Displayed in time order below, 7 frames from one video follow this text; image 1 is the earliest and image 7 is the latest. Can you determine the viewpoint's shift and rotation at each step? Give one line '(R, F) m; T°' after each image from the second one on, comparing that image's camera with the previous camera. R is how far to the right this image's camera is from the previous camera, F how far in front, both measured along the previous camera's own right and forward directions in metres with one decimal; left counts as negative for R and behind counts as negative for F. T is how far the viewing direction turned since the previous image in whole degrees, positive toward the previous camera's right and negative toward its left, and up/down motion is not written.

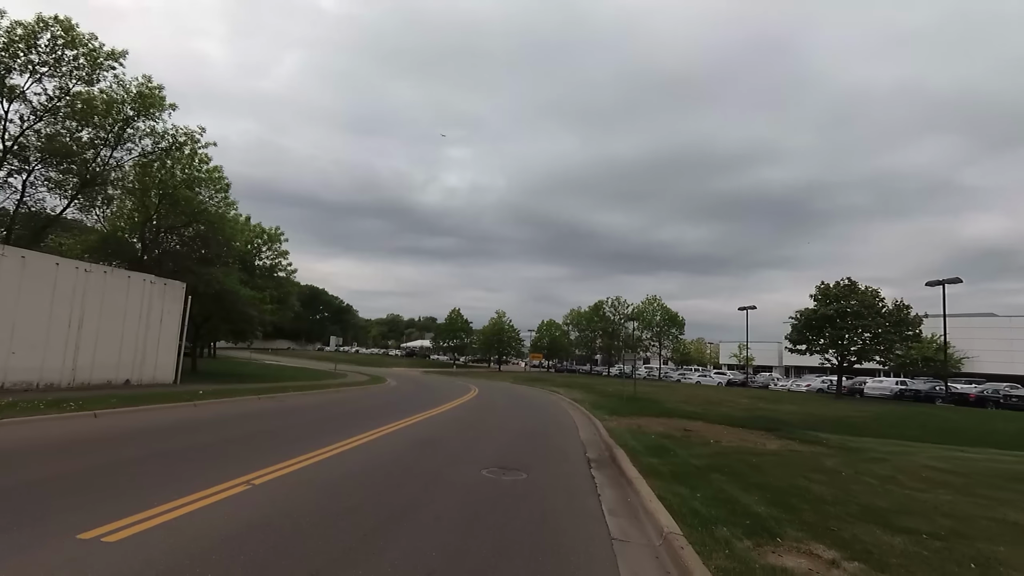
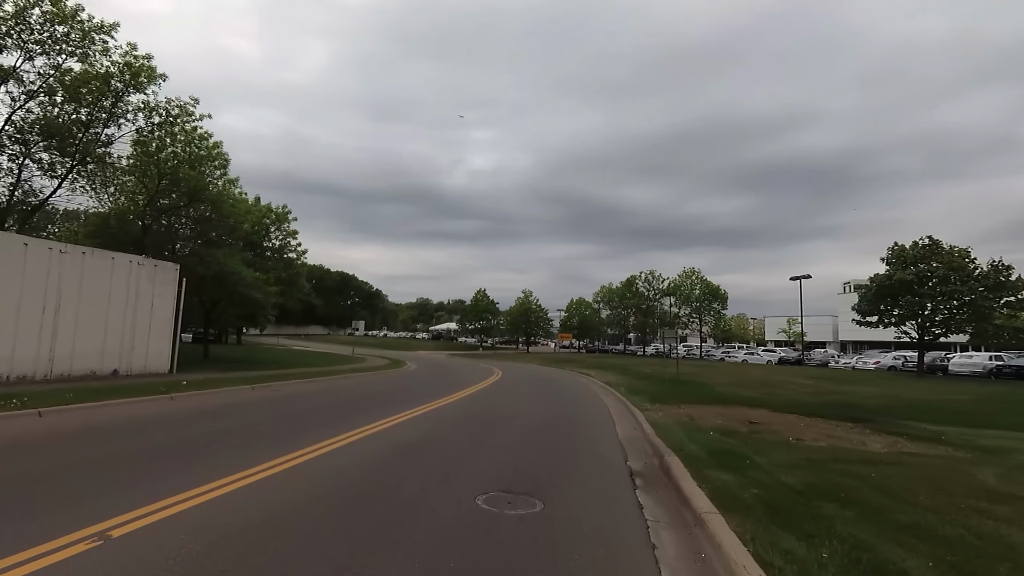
(+0.2, +2.7) m; -3°
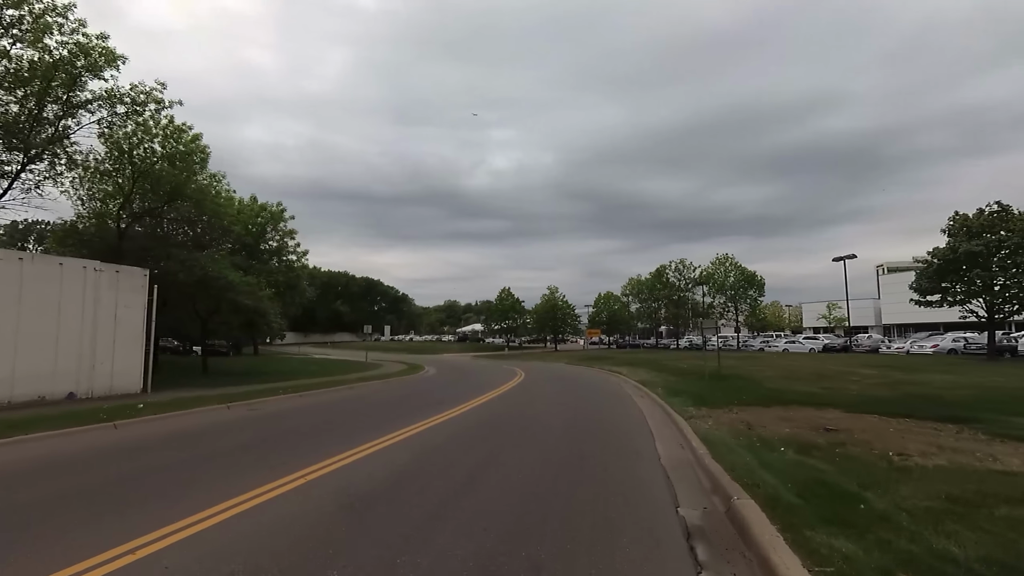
(+0.3, +2.2) m; -2°
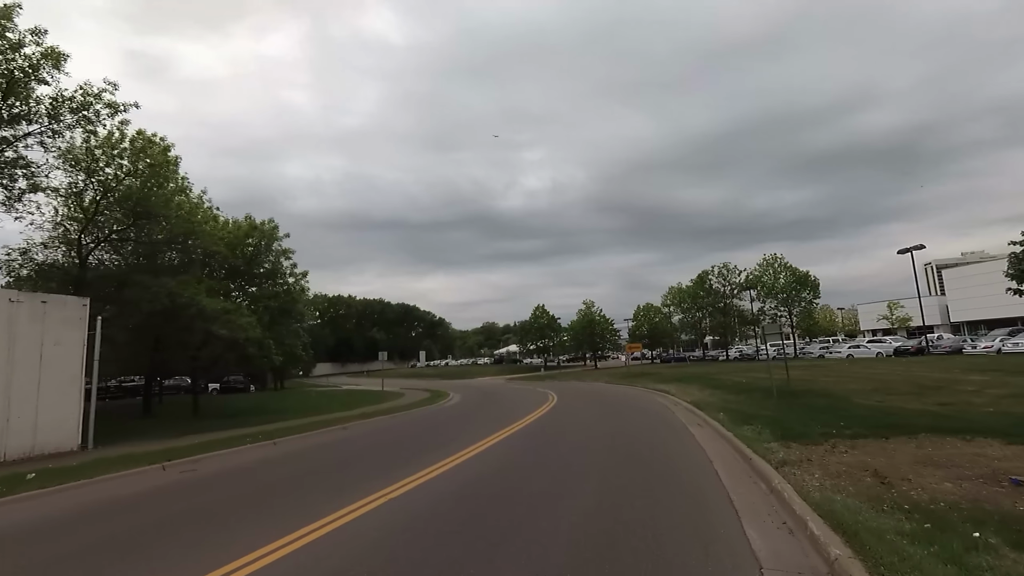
(+0.5, +3.0) m; -3°
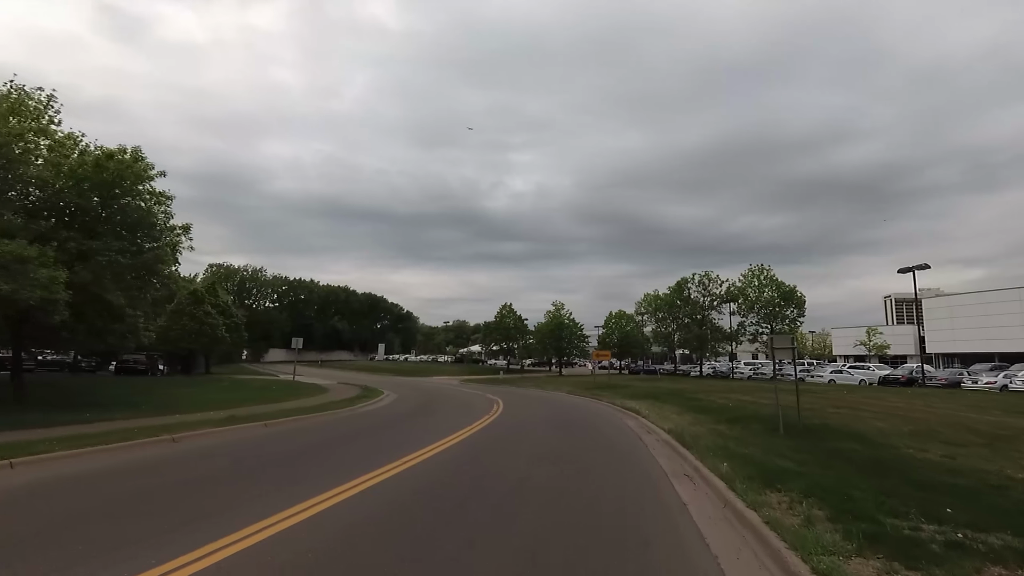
(+0.9, +4.5) m; +2°
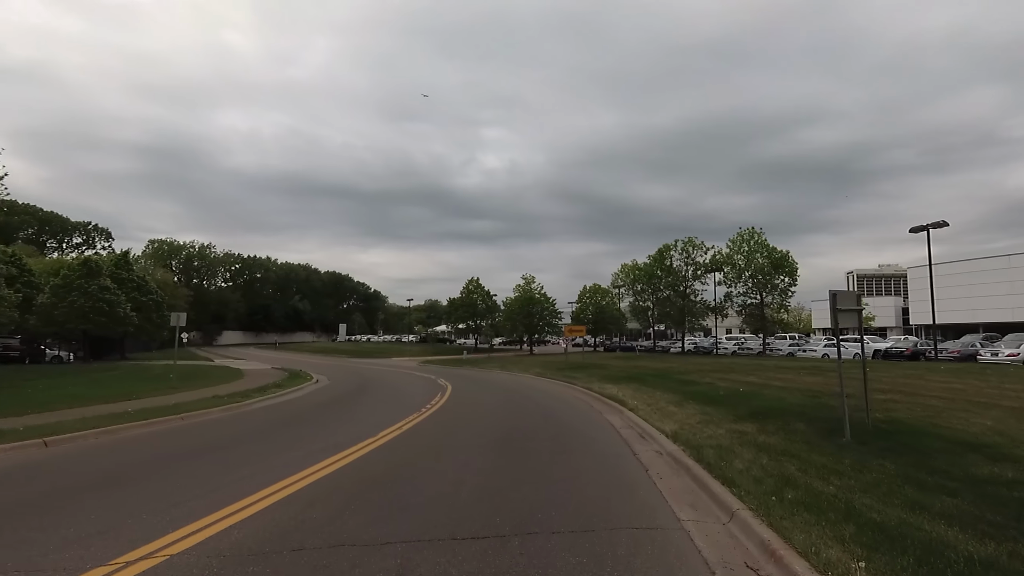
(+0.7, +4.7) m; +2°
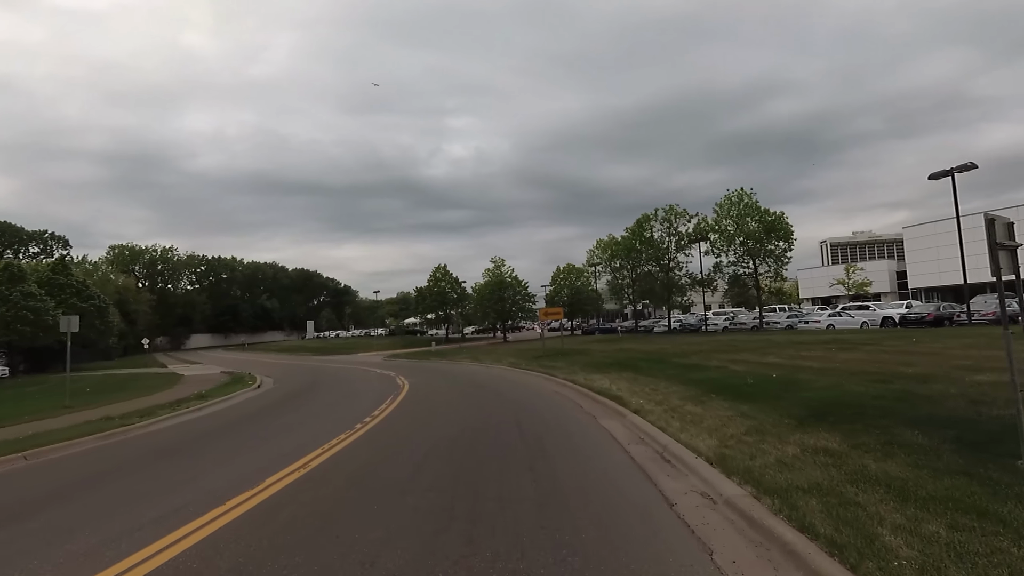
(+0.3, +3.4) m; +2°
